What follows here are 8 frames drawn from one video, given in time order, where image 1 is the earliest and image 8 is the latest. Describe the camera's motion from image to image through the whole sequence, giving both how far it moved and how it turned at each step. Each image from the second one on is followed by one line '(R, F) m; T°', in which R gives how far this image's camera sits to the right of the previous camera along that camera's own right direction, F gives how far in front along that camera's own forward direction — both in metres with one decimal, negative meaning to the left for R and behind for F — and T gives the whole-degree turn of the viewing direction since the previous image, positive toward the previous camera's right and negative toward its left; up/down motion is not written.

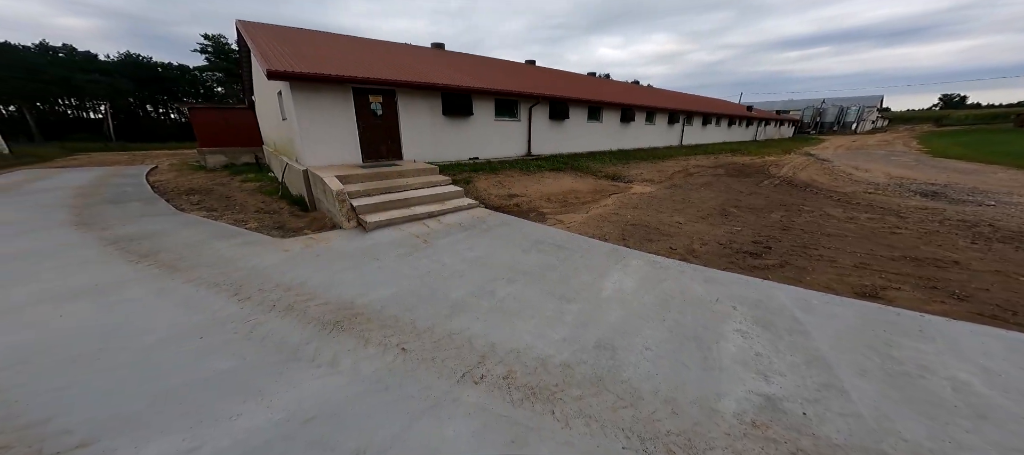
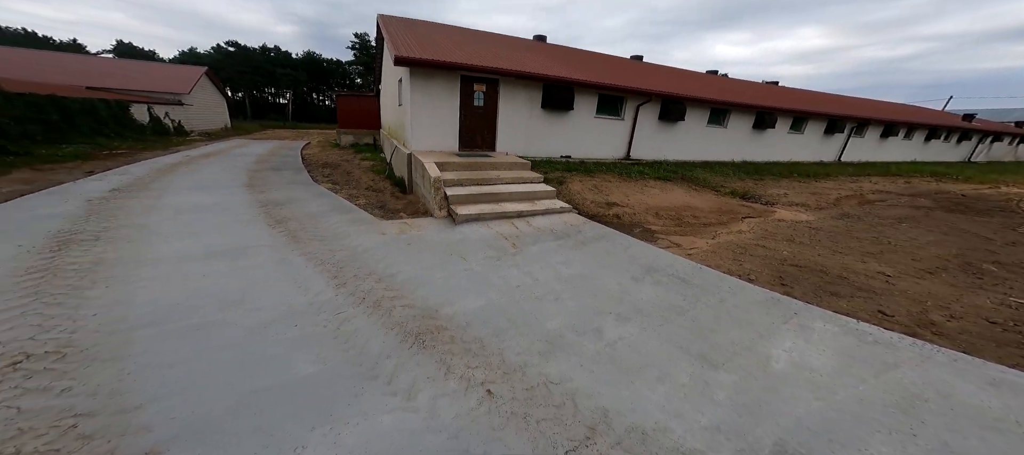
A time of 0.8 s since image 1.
(-0.4, +0.6) m; -13°
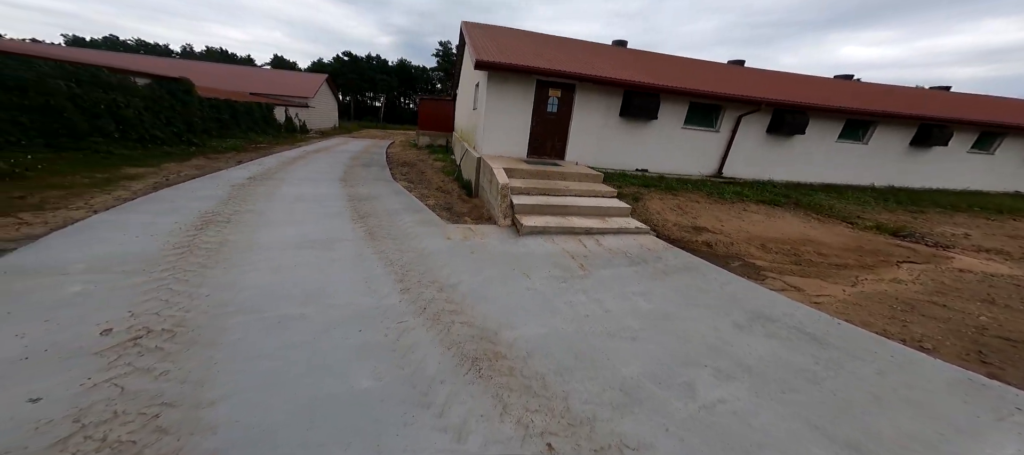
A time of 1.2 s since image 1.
(-0.1, +0.3) m; -11°
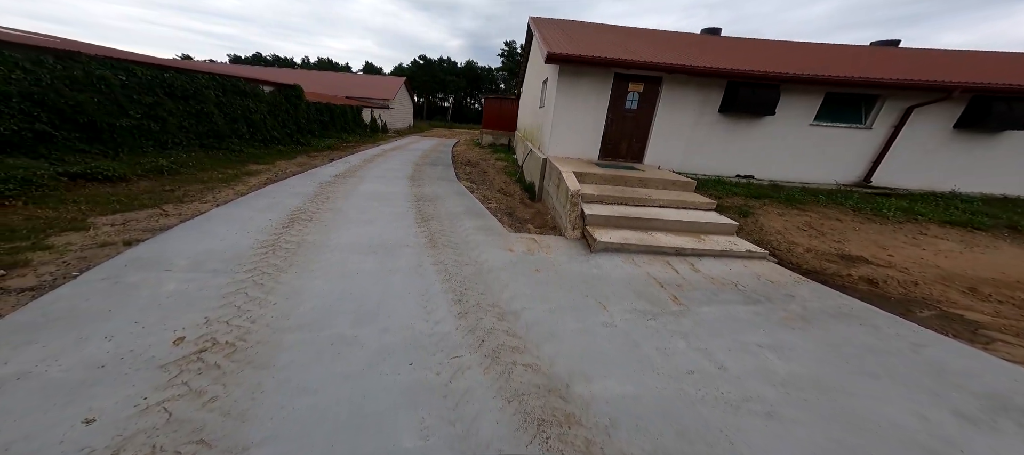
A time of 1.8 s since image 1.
(-0.2, +0.5) m; -10°
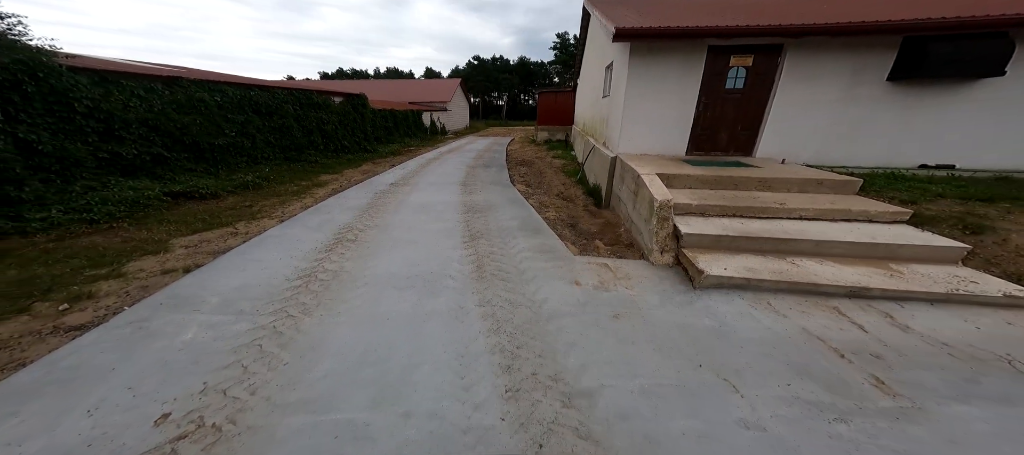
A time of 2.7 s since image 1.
(-0.1, +0.9) m; -10°
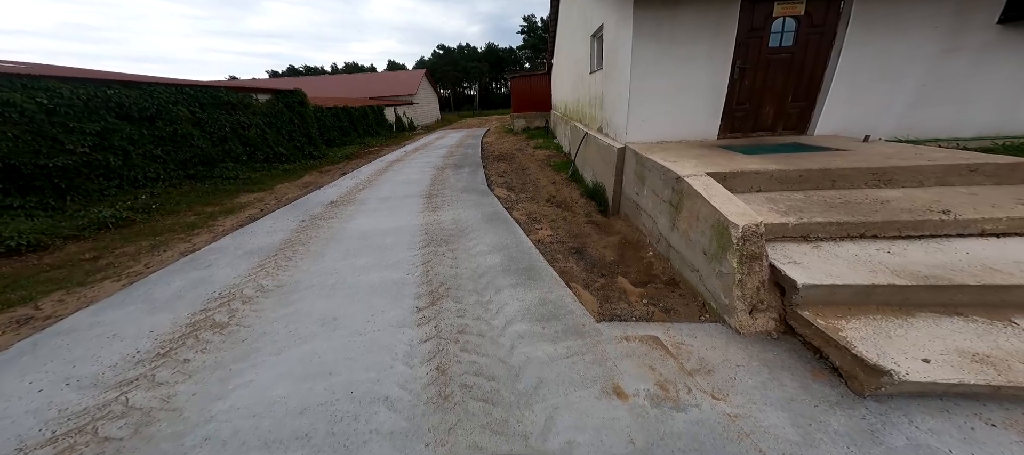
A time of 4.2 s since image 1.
(0.0, +1.5) m; +3°
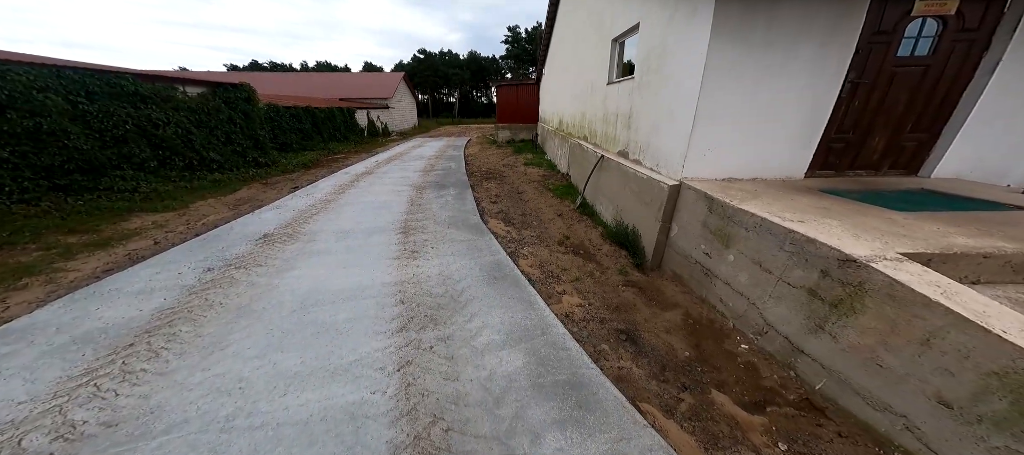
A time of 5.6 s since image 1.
(-0.4, +1.1) m; +5°
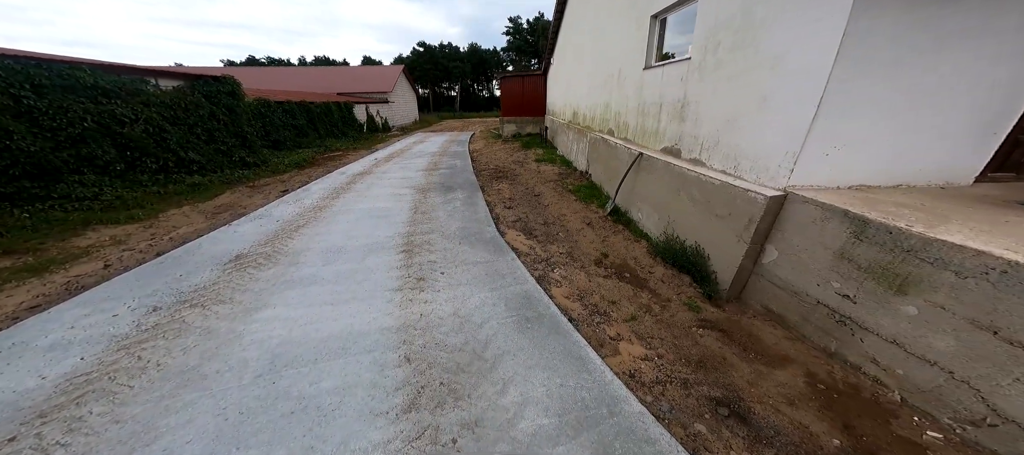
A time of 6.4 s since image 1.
(-0.2, +0.6) m; 0°
